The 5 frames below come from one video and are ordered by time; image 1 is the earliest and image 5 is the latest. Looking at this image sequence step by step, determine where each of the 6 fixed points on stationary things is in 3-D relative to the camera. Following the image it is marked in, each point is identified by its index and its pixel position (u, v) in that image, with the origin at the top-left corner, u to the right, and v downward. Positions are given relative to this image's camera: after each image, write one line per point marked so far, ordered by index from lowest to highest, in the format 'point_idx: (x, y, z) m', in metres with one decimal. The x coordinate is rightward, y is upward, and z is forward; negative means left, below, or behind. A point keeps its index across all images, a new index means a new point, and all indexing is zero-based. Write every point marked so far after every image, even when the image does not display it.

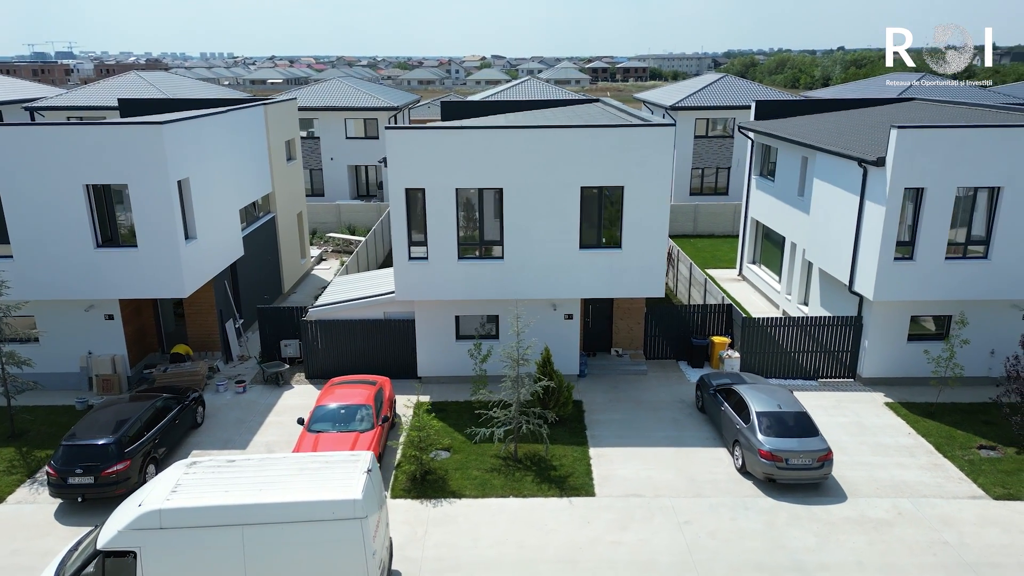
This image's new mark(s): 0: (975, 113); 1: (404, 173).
0: (+12.2, +4.6, +19.9) m
1: (-2.2, +2.4, +16.0) m
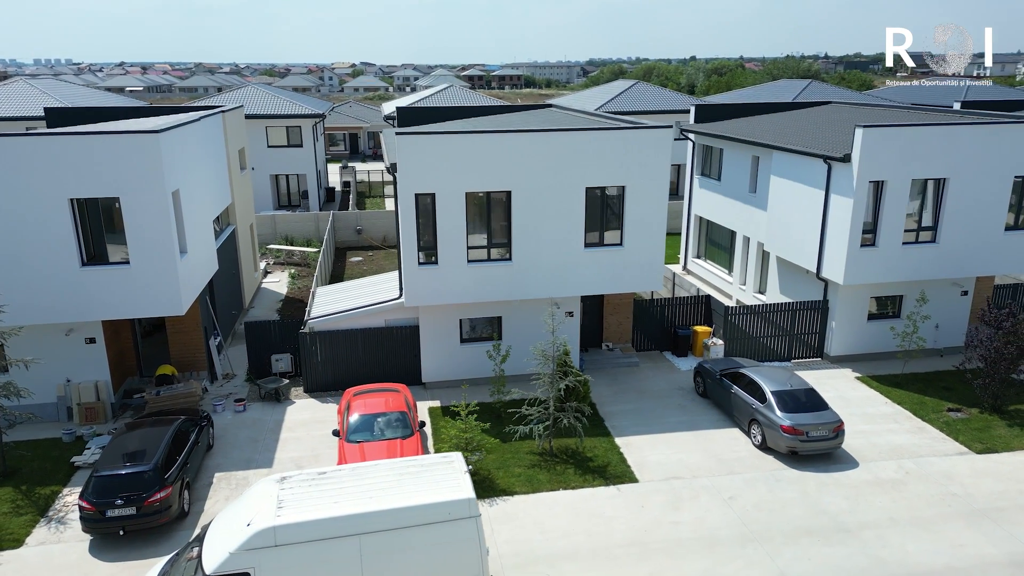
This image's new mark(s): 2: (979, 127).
0: (+11.5, +5.1, +22.1) m
1: (-2.0, +2.3, +16.0) m
2: (+11.2, +3.9, +18.1) m
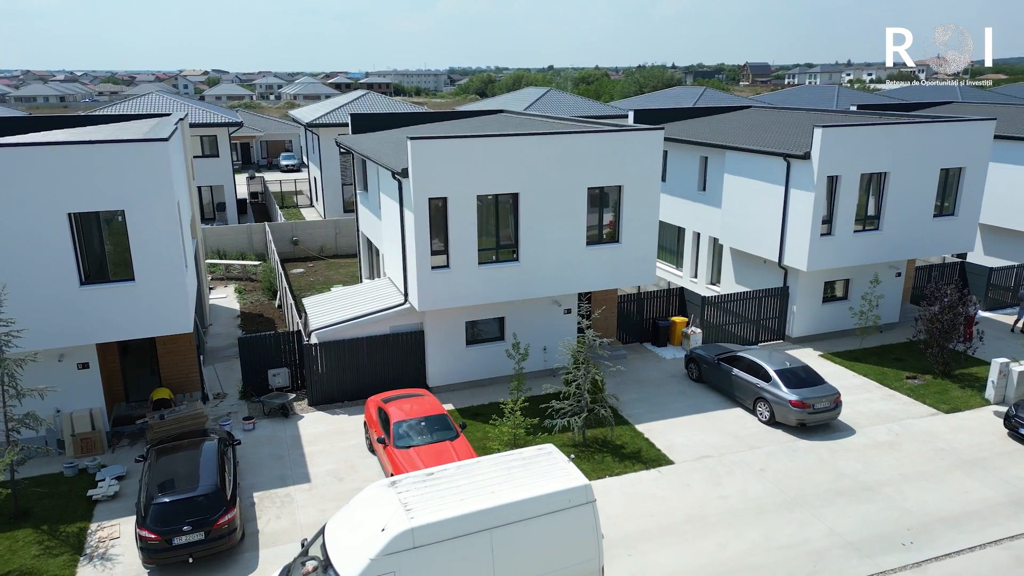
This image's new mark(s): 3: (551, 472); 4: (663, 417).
0: (+10.4, +5.6, +24.4) m
1: (-1.8, +2.2, +16.1) m
2: (+10.8, +4.4, +20.4) m
3: (+0.6, -2.6, +10.4) m
4: (+3.3, -2.9, +16.6) m
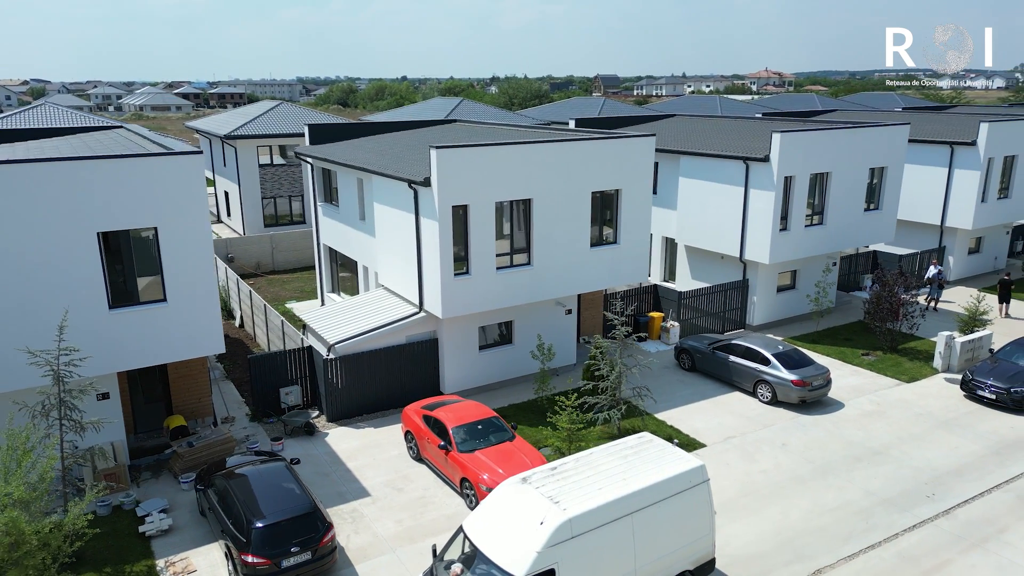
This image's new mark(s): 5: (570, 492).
0: (+8.9, +5.8, +26.7) m
1: (-1.3, +2.1, +16.3) m
2: (+10.2, +4.8, +22.8) m
3: (+2.2, -2.5, +11.1) m
4: (+3.9, -2.8, +17.7) m
5: (+0.8, -2.7, +10.1) m
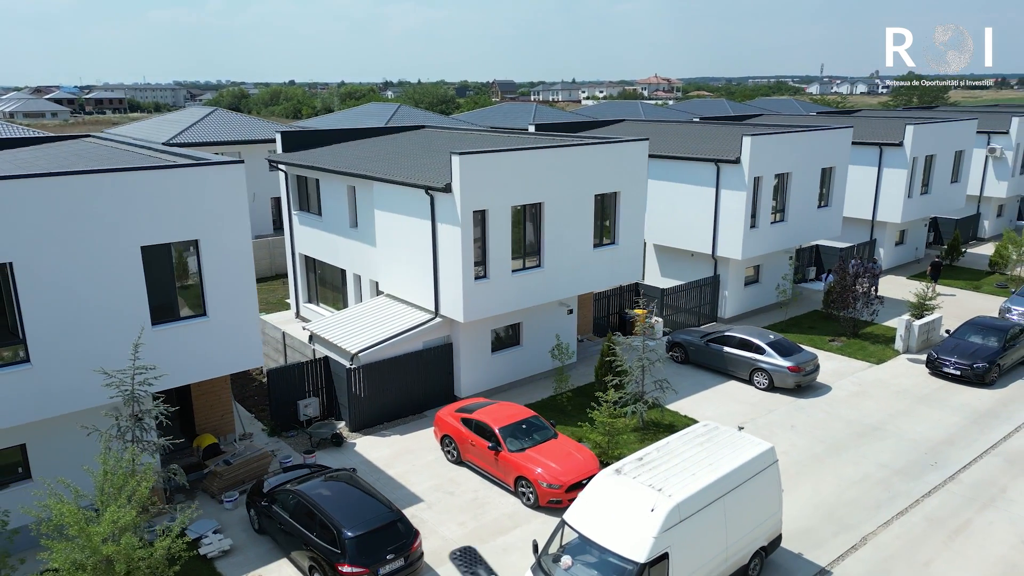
0: (+7.7, +6.0, +28.2) m
1: (-0.9, +2.0, +16.5) m
2: (+9.5, +5.0, +24.5) m
3: (+3.5, -2.4, +11.8) m
4: (+4.2, -2.7, +18.6) m
5: (+2.2, -2.7, +10.6) m
